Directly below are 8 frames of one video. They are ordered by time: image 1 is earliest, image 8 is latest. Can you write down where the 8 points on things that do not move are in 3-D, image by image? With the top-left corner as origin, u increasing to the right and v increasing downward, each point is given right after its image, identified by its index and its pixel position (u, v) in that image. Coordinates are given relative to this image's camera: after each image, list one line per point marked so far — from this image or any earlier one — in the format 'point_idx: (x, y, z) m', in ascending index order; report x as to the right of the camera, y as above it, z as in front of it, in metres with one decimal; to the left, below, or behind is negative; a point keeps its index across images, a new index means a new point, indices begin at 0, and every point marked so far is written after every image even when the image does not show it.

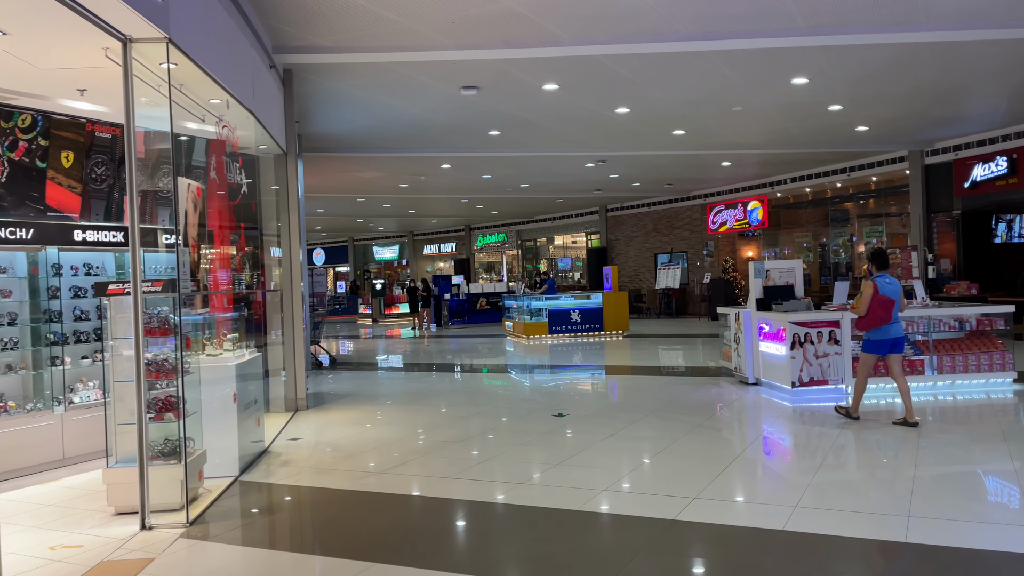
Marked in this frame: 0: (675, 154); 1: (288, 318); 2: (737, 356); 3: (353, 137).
0: (+2.5, +2.0, +12.1) m
1: (-1.9, -0.2, +6.8) m
2: (+2.1, -0.6, +7.3) m
3: (-2.0, +1.9, +10.1) m
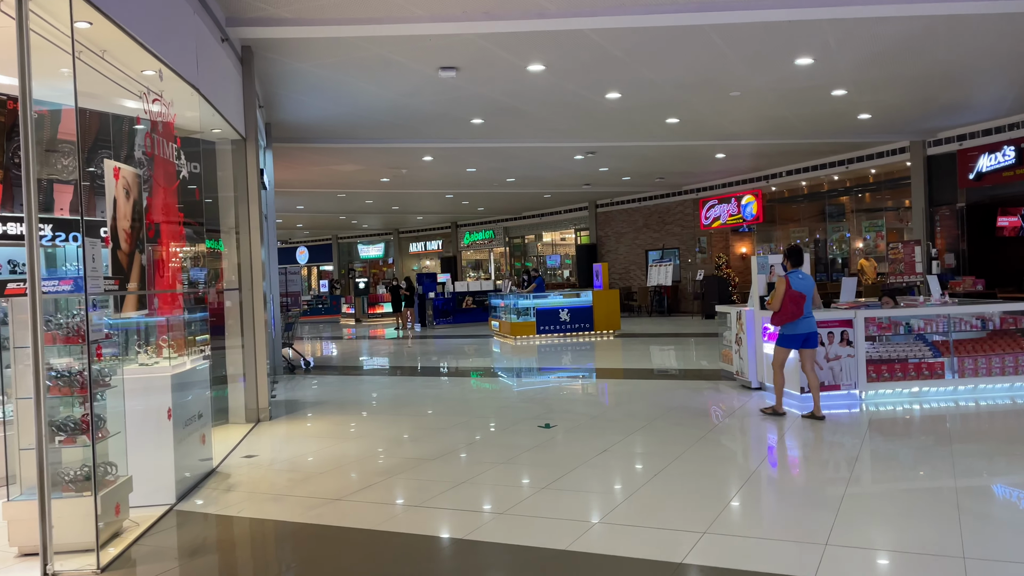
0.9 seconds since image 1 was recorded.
0: (+2.2, +2.1, +11.6) m
1: (-2.0, -0.2, +6.2) m
2: (+1.9, -0.6, +6.7) m
3: (-2.2, +1.9, +9.5) m
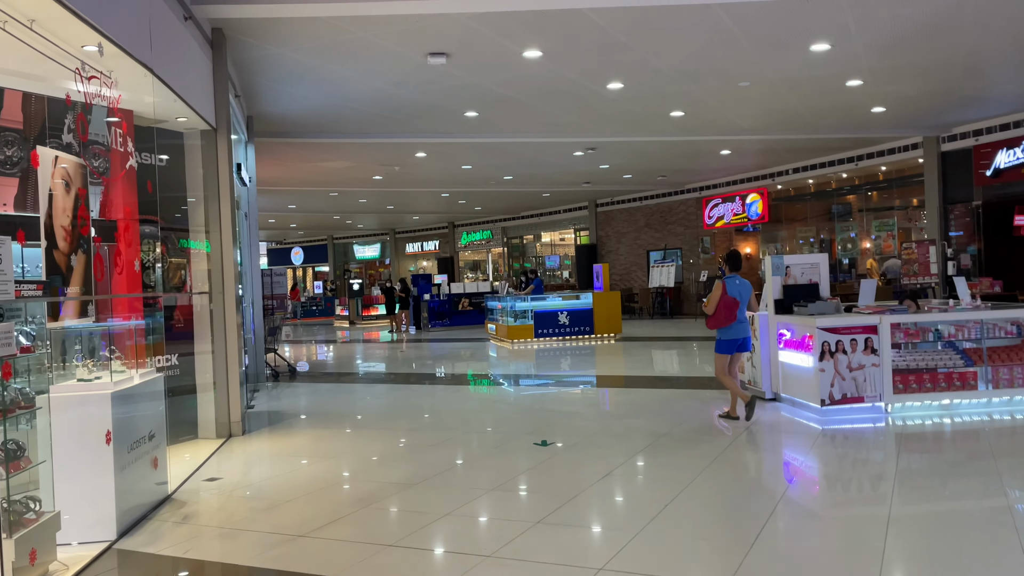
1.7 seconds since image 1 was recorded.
0: (+2.2, +2.0, +11.1) m
1: (-2.1, -0.3, +5.7) m
2: (+1.9, -0.6, +6.3) m
3: (-2.2, +1.9, +9.0) m
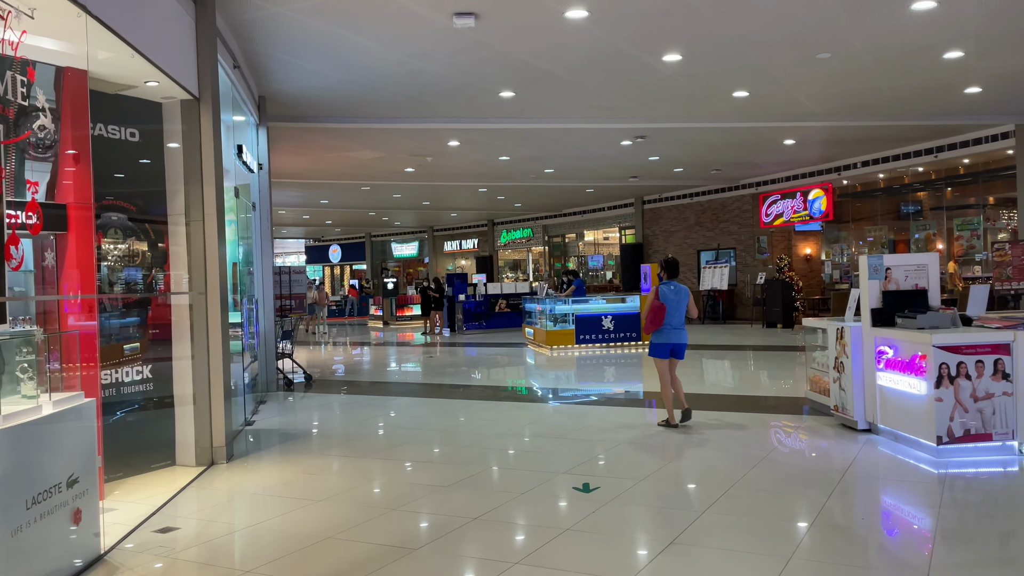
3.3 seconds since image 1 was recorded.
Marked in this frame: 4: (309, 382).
0: (+2.7, +2.0, +10.0) m
1: (-1.9, -0.3, +4.8) m
2: (+2.1, -0.7, +5.2) m
3: (-1.8, +1.9, +8.1) m
4: (-2.2, -1.0, +8.5) m
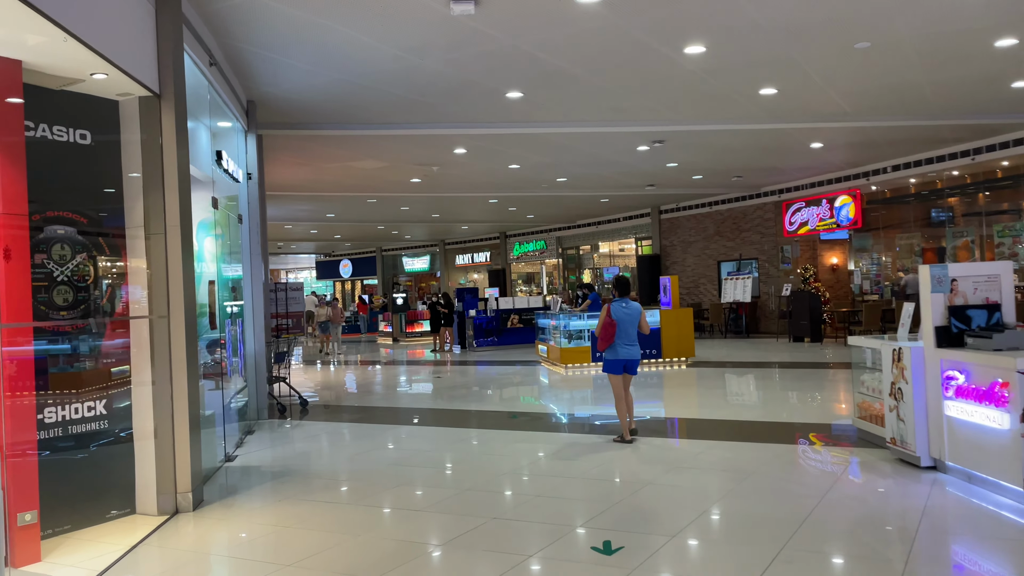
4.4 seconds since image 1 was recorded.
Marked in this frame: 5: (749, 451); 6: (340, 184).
0: (+2.8, +1.8, +9.3) m
1: (-1.8, -0.4, +4.2) m
2: (+2.2, -0.7, +4.5) m
3: (-1.7, +1.7, +7.6) m
4: (-2.1, -1.2, +7.9) m
5: (+1.5, -1.1, +5.2) m
6: (-2.6, +1.6, +12.2) m
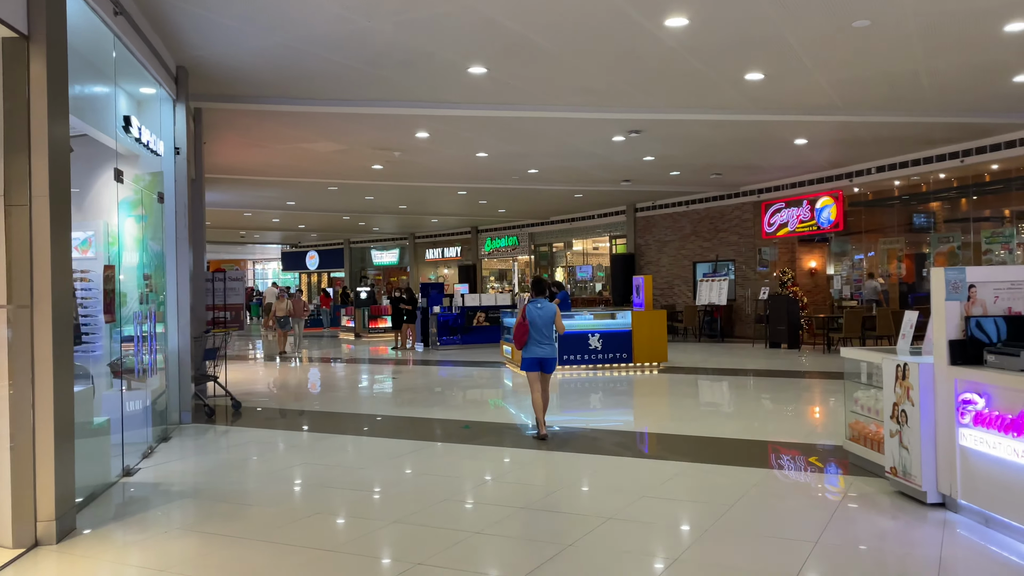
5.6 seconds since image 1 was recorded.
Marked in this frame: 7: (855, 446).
0: (+2.5, +1.8, +8.7) m
1: (-2.1, -0.3, +3.5) m
2: (+1.9, -0.8, +3.9) m
3: (-2.1, +1.8, +6.8) m
4: (-2.5, -1.1, +7.2) m
5: (+1.2, -1.1, +4.5) m
6: (-3.1, +1.7, +11.5) m
7: (+1.9, -0.9, +4.6) m
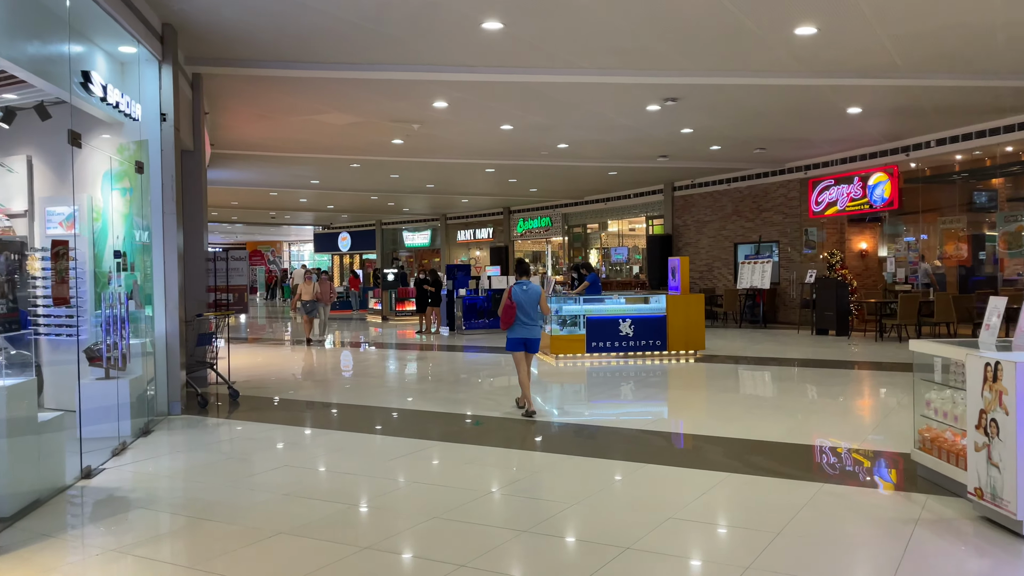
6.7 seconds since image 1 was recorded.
0: (+2.7, +2.0, +7.9) m
1: (-2.1, -0.2, +3.0) m
2: (+1.9, -0.7, +3.2) m
3: (-1.9, +1.9, +6.3) m
4: (-2.3, -0.9, +6.7) m
5: (+1.2, -1.0, +3.9) m
6: (-2.7, +2.0, +10.9) m
7: (+2.0, -0.8, +3.9) m
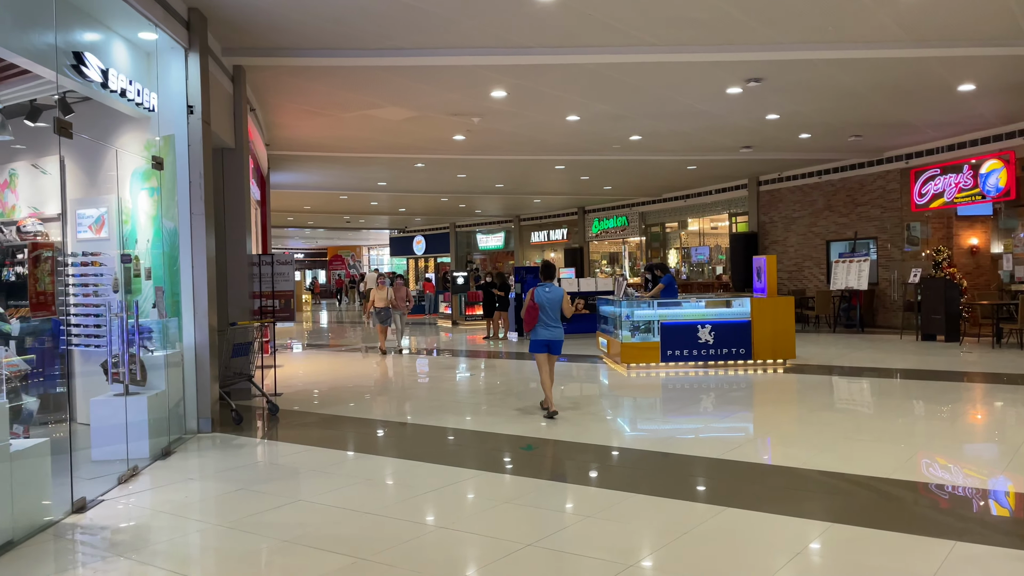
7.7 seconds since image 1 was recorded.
0: (+3.3, +2.0, +7.0) m
1: (-2.0, -0.2, +2.5) m
2: (+2.0, -0.7, +2.3) m
3: (-1.5, +1.9, +5.8) m
4: (-1.8, -1.0, +6.2) m
5: (+1.4, -1.0, +3.1) m
6: (-1.8, +1.9, +10.5) m
7: (+2.2, -0.8, +3.0) m
